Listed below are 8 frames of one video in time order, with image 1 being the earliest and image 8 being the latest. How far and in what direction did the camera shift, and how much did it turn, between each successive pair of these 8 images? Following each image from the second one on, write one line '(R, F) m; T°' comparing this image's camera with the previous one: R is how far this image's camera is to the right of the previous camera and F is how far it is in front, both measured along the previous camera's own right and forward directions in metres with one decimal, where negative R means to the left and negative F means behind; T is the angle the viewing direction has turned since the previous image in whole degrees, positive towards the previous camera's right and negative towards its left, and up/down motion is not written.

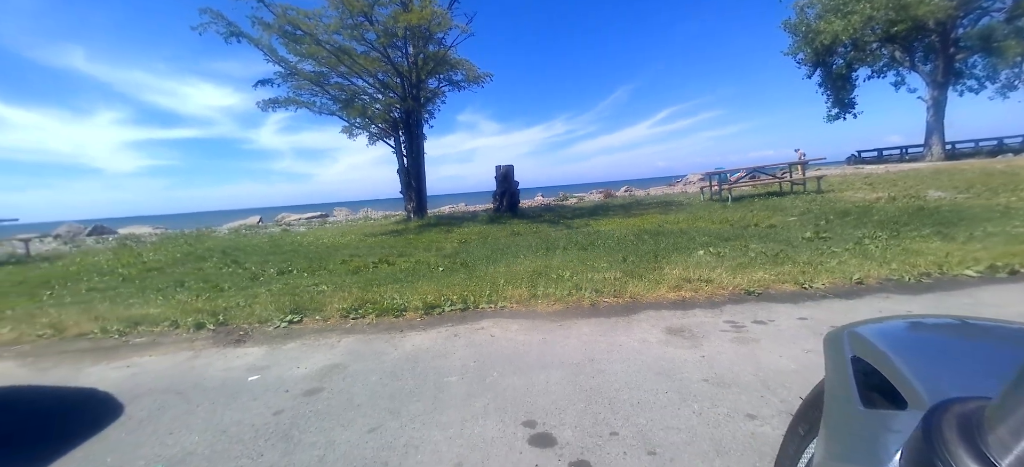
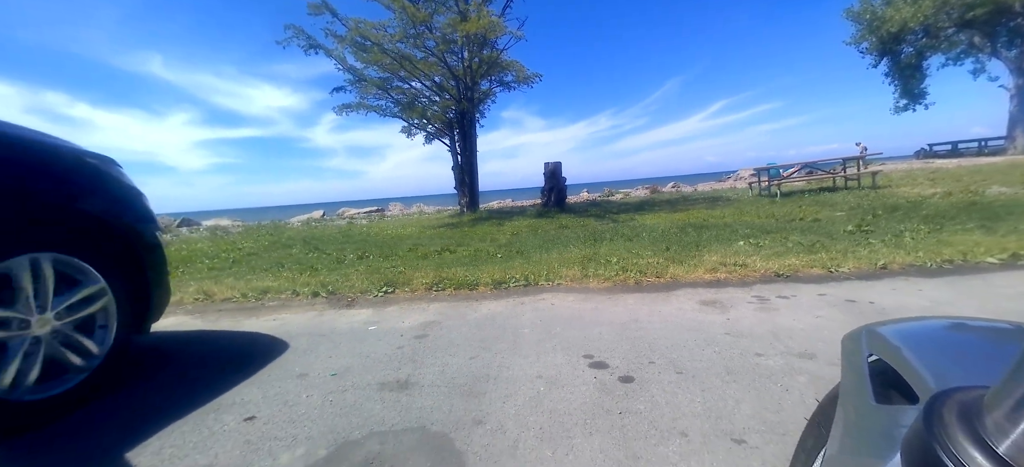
(-0.1, -0.7) m; -6°
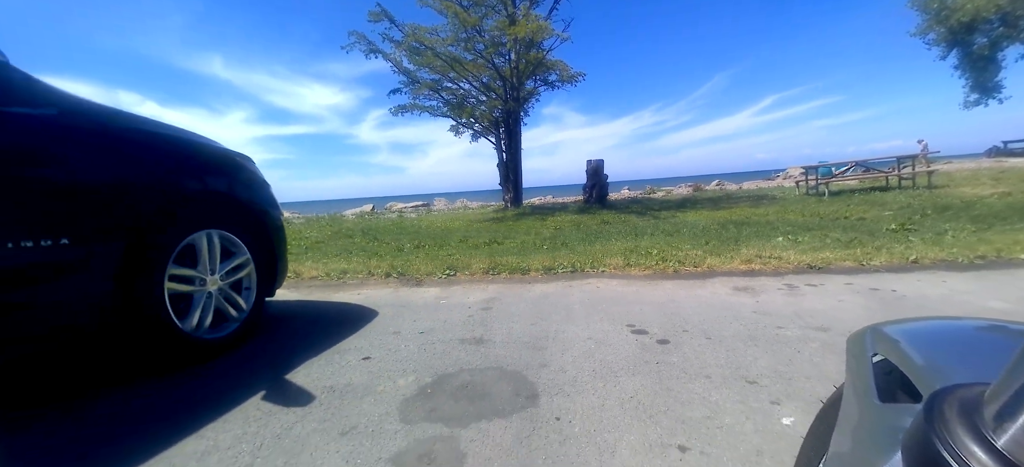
(-0.2, -0.6) m; -5°
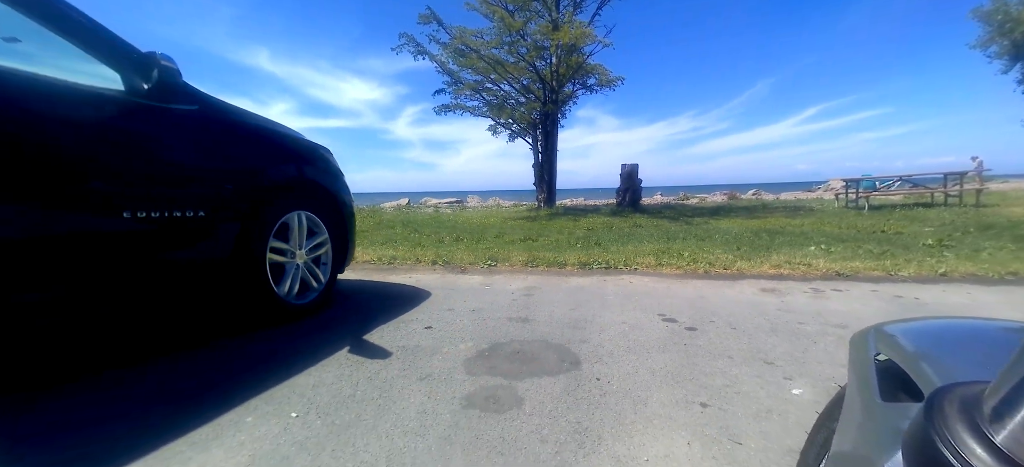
(-0.2, -0.4) m; -4°
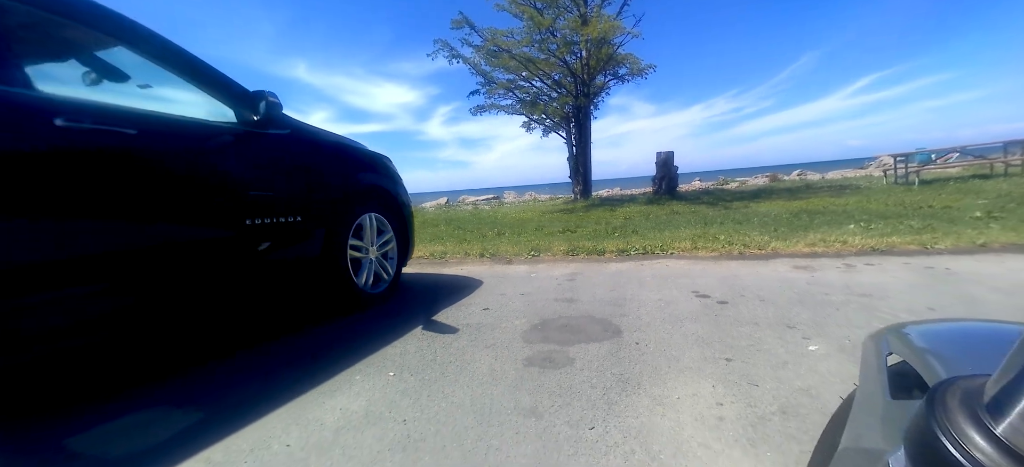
(-0.1, -0.5) m; -5°
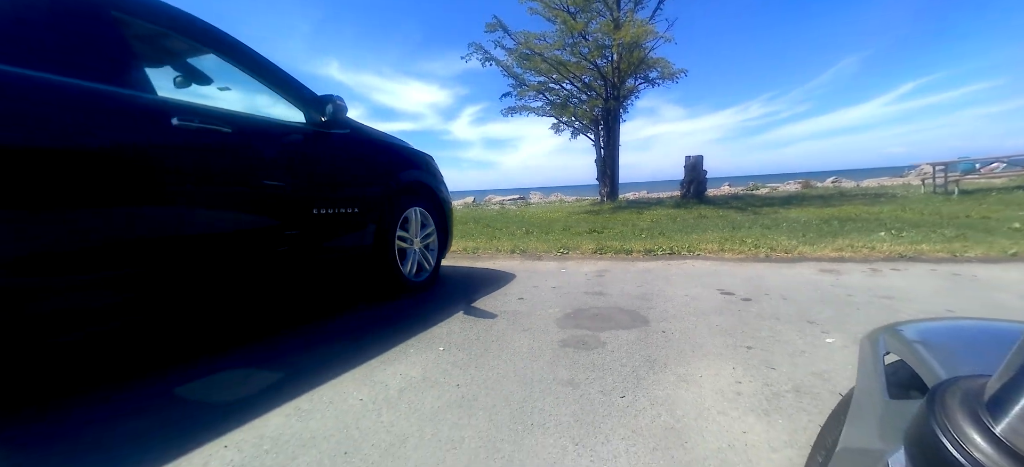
(-0.1, -0.3) m; -3°
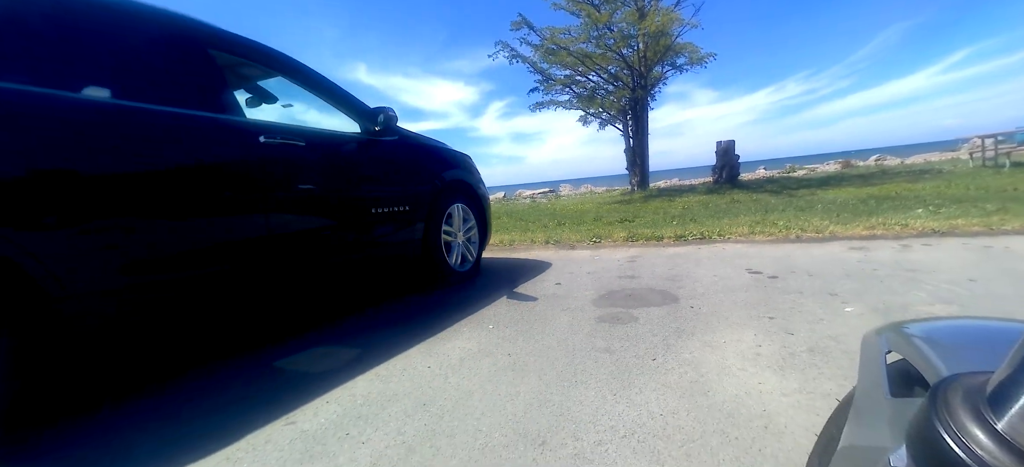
(-0.1, -0.4) m; -4°
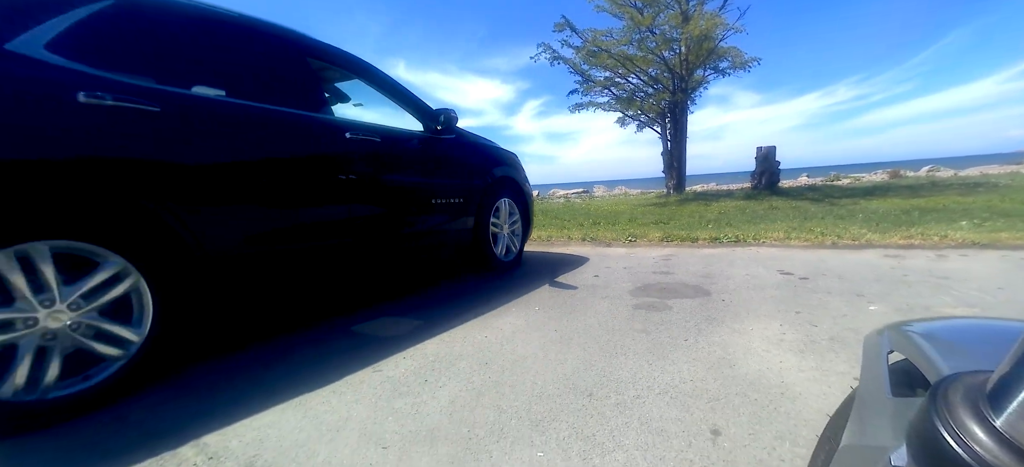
(-0.2, -0.4) m; -4°
